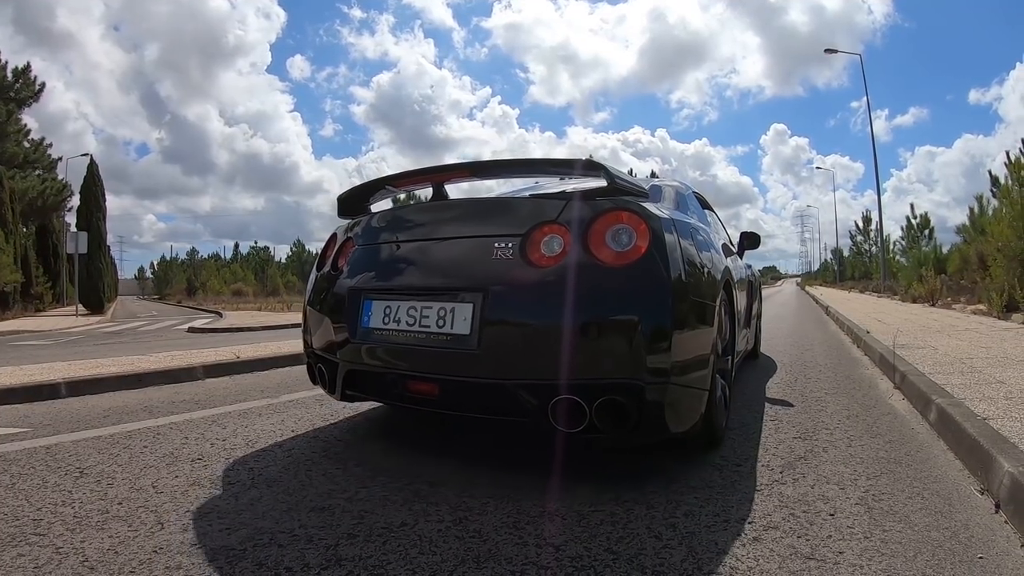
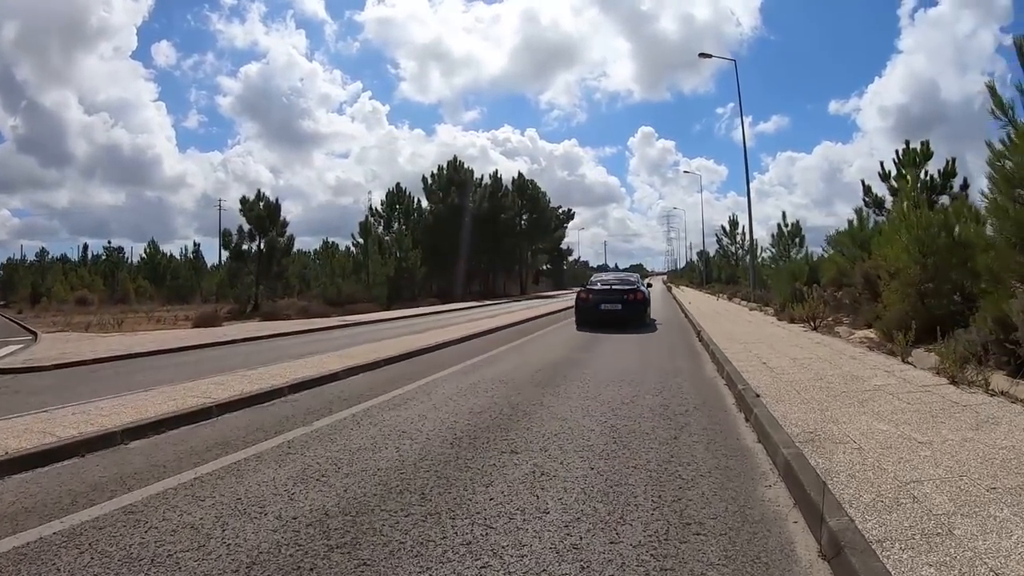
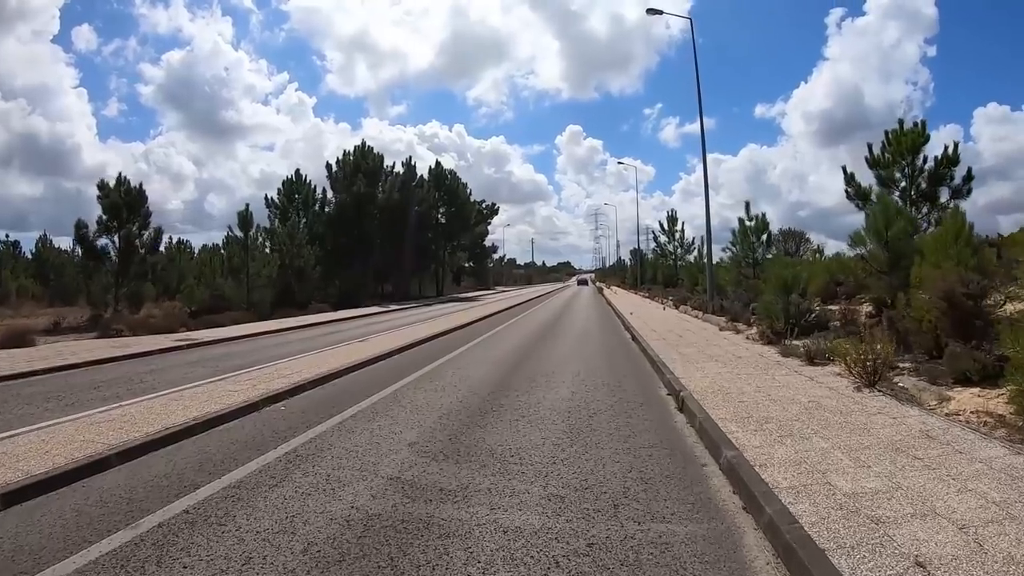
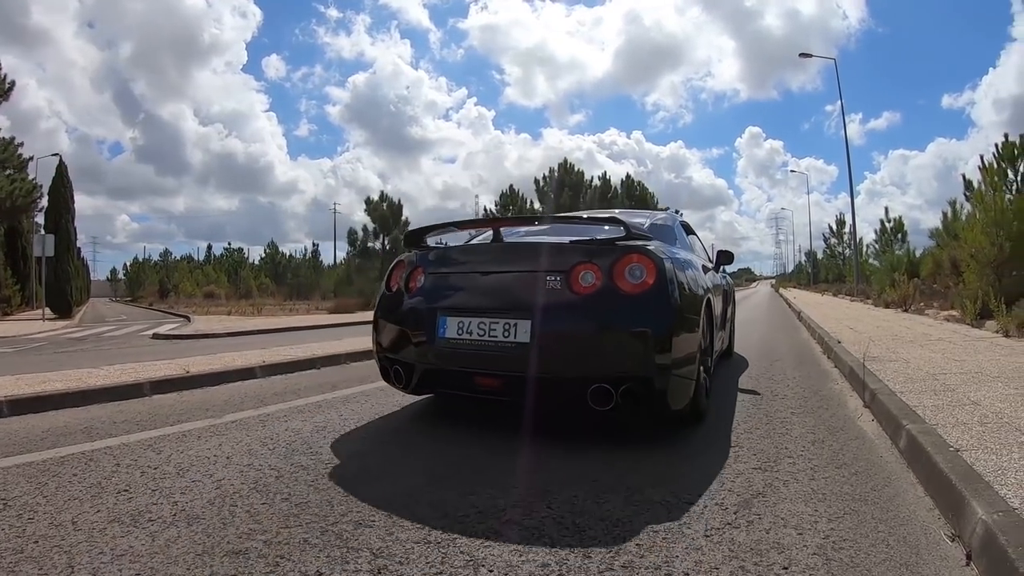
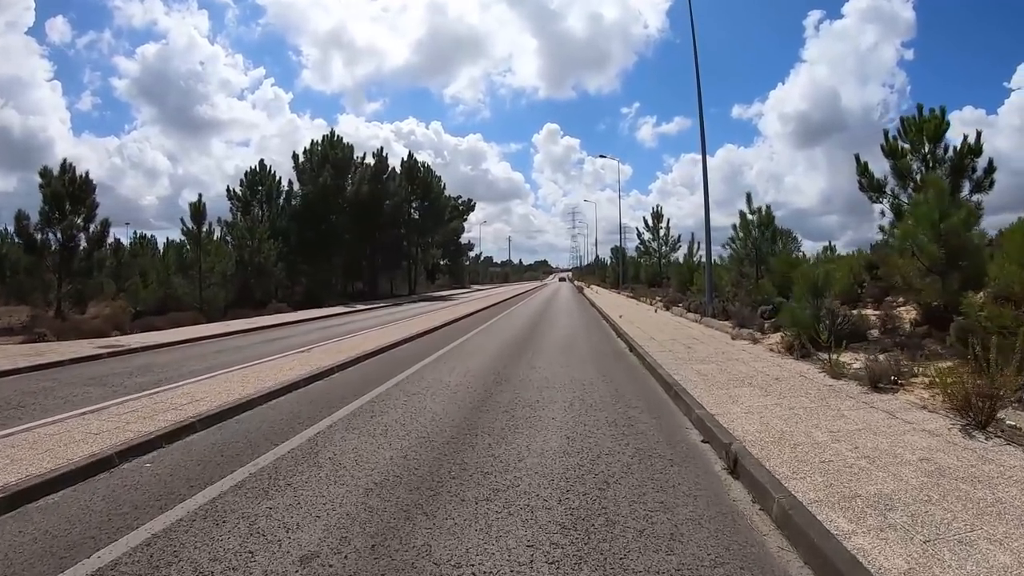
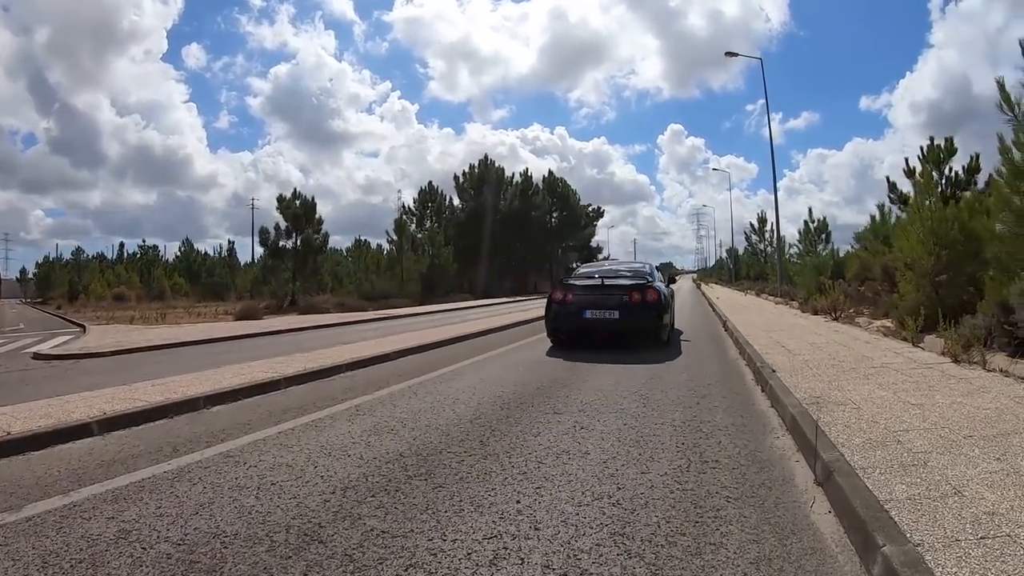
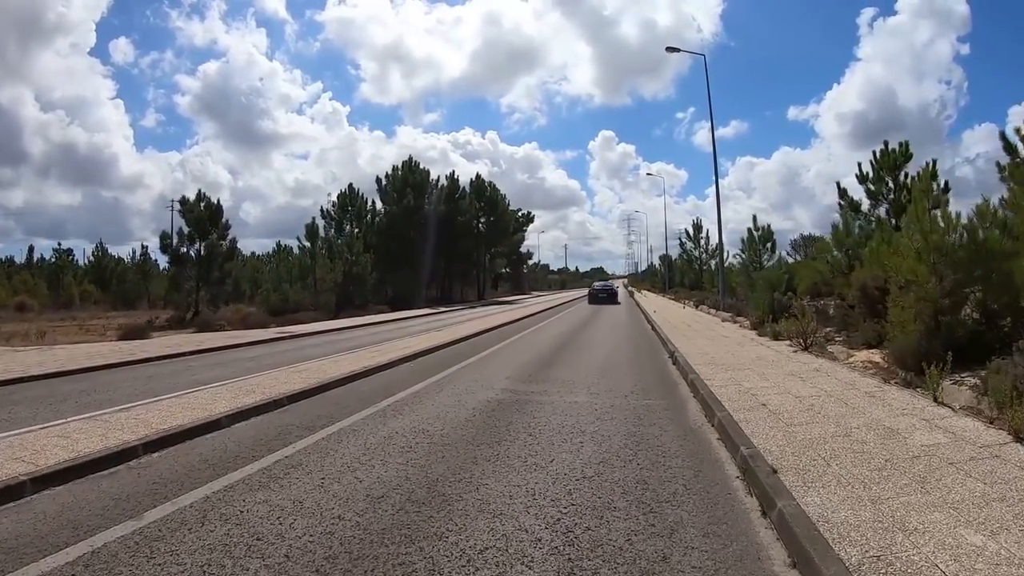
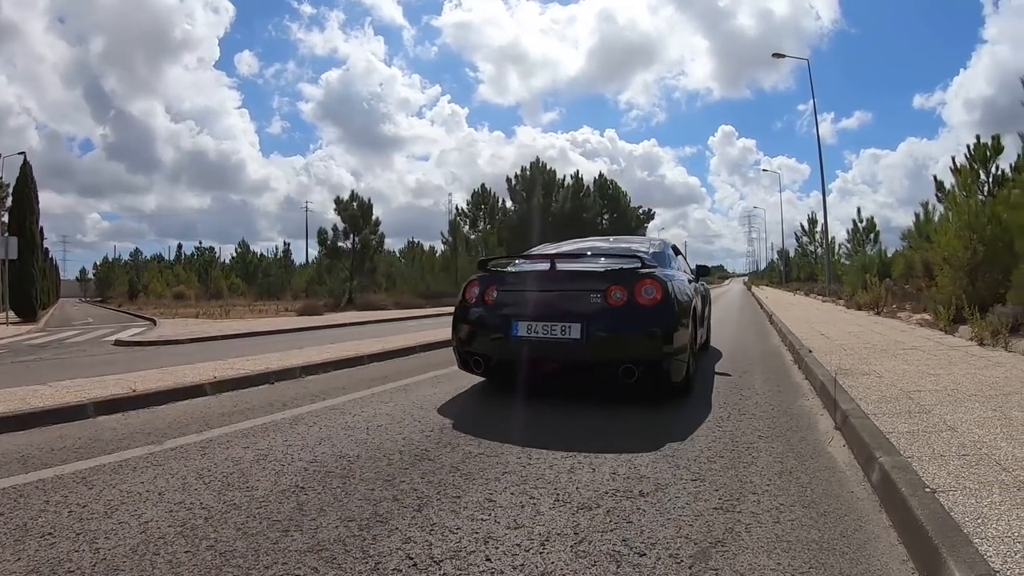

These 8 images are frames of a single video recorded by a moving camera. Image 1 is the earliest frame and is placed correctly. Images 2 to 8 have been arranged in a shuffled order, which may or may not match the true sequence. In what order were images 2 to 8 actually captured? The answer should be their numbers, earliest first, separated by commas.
4, 8, 6, 2, 7, 3, 5
